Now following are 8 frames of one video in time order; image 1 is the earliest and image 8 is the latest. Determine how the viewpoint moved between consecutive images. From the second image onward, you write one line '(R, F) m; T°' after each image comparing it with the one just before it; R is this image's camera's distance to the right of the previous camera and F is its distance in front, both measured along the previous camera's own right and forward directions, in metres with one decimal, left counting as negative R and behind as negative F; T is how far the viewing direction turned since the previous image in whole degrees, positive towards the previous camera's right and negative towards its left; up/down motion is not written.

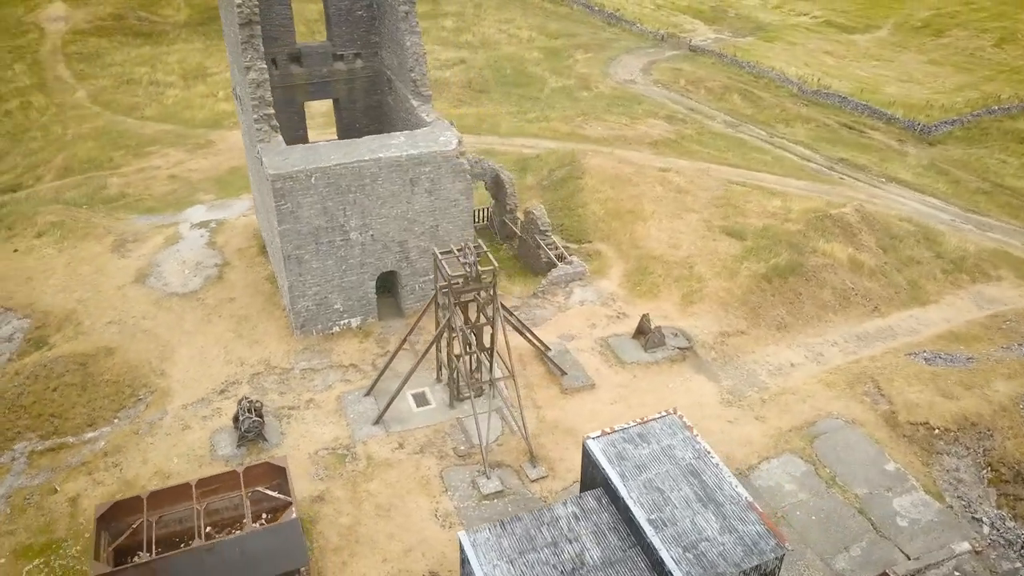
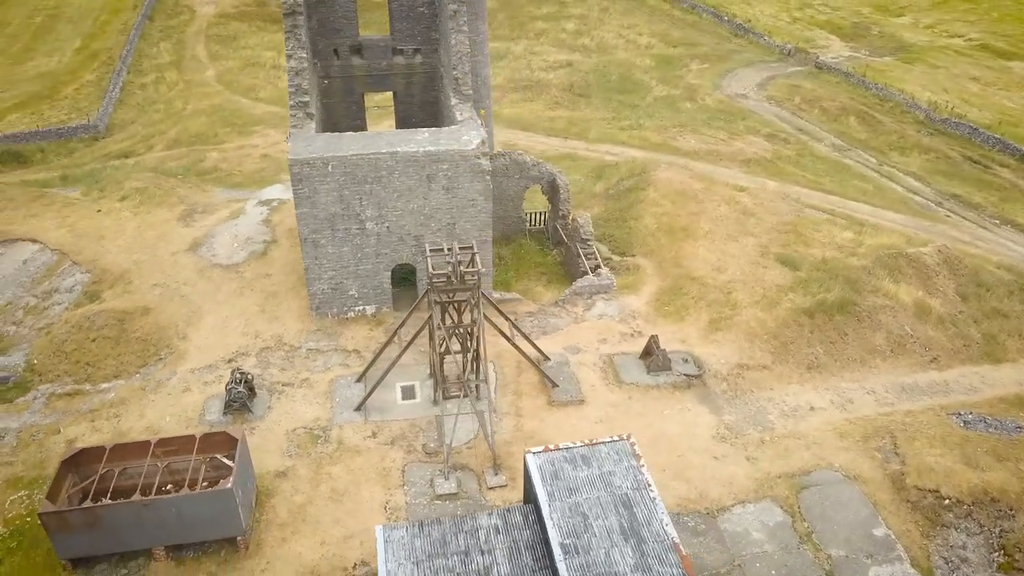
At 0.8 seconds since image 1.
(+2.5, +0.4) m; -10°
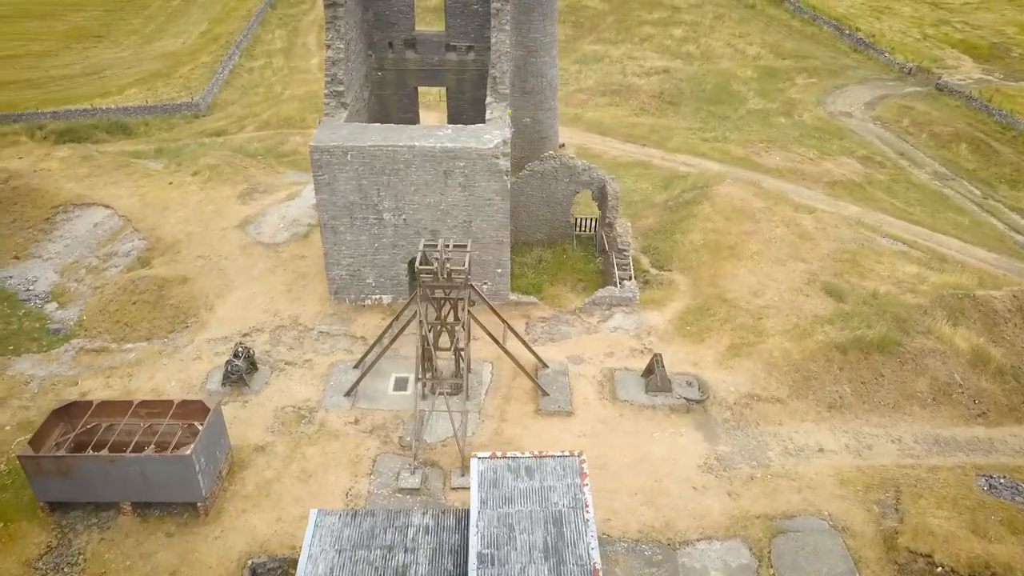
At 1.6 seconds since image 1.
(+2.2, +0.3) m; -9°
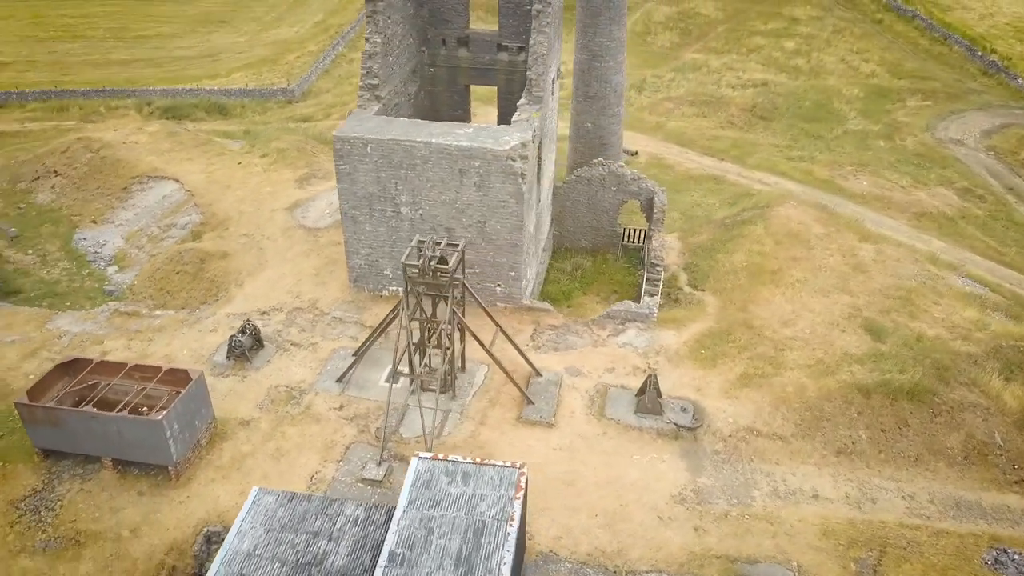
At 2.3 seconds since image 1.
(+2.2, +0.3) m; -9°
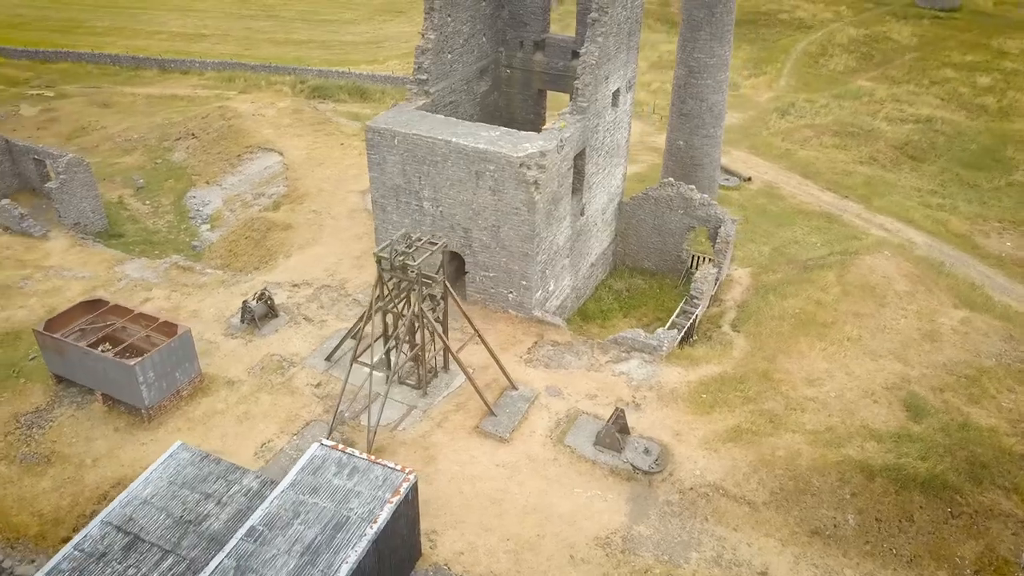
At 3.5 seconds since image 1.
(+3.6, +0.7) m; -14°
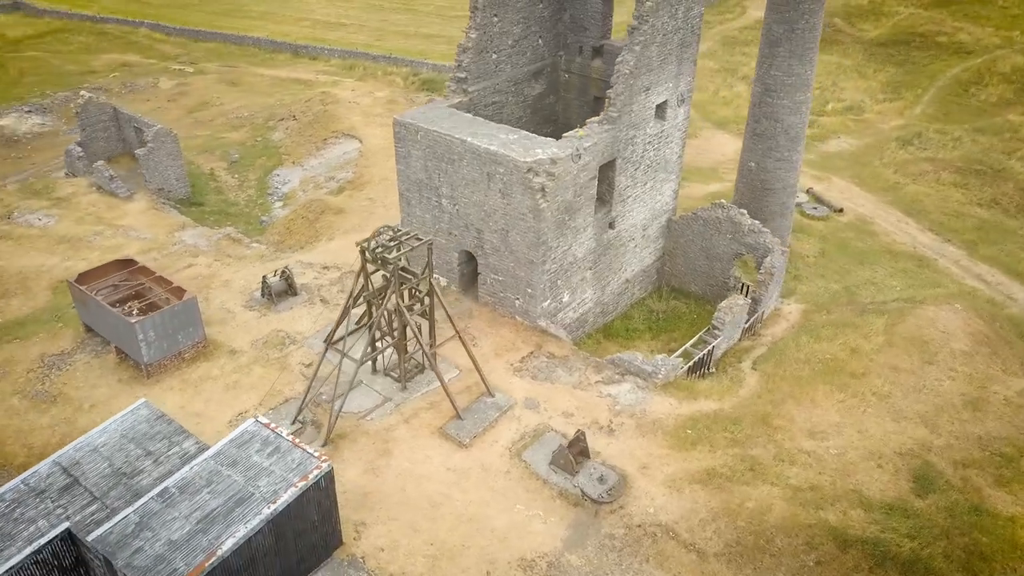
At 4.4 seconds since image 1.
(+2.9, +0.5) m; -11°
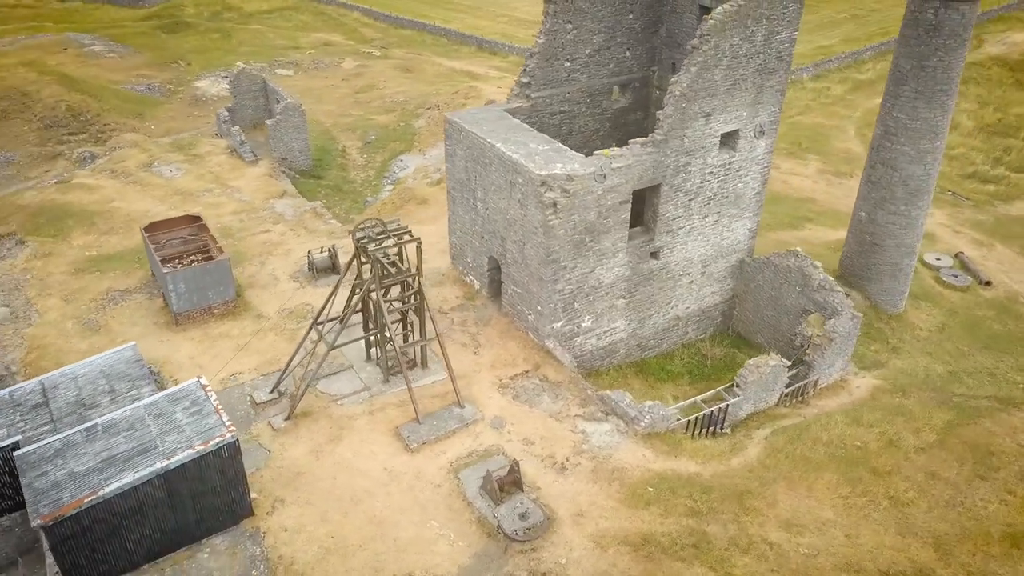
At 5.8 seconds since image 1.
(+3.9, +1.0) m; -16°
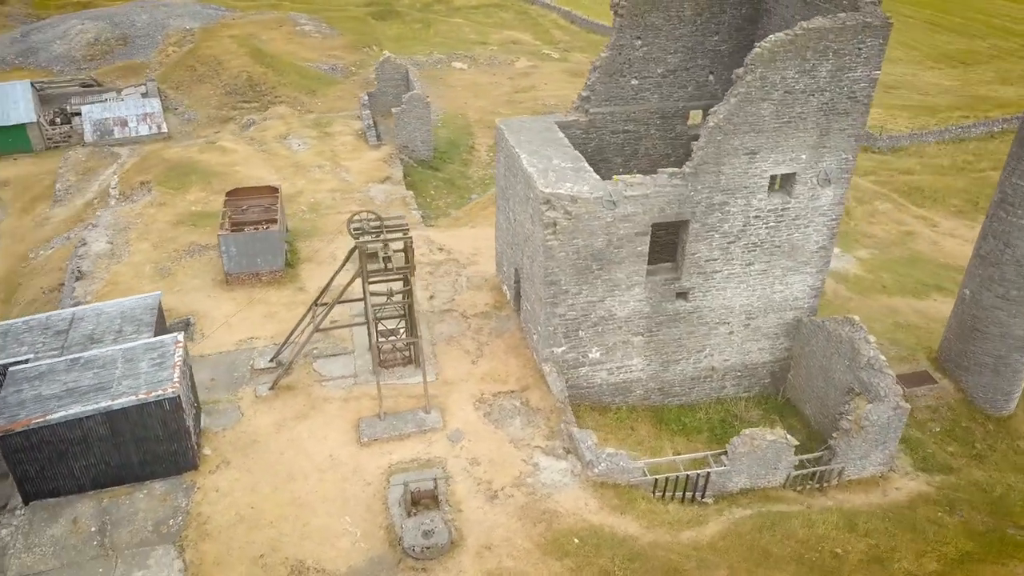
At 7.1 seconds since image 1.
(+3.9, +1.0) m; -16°
